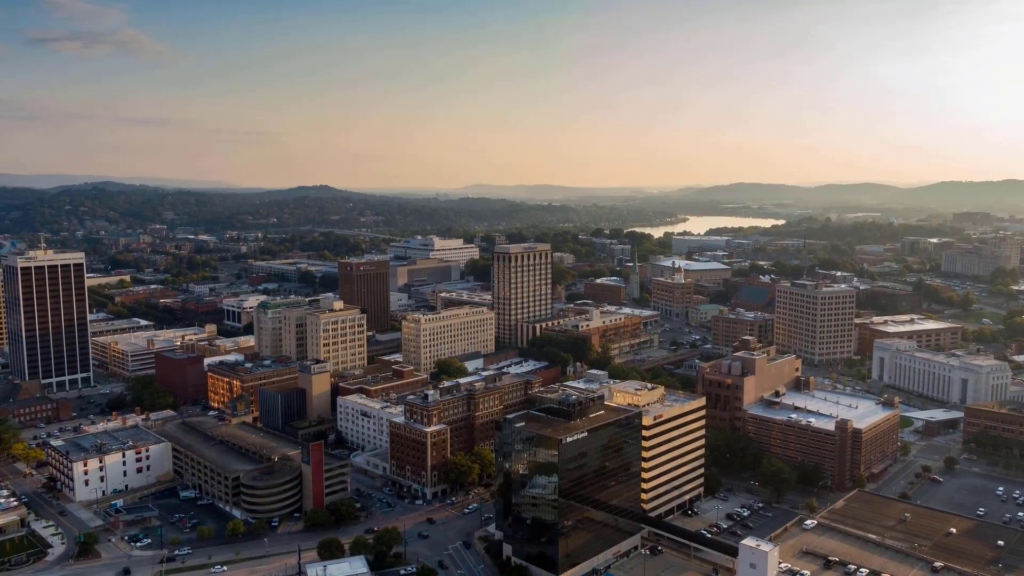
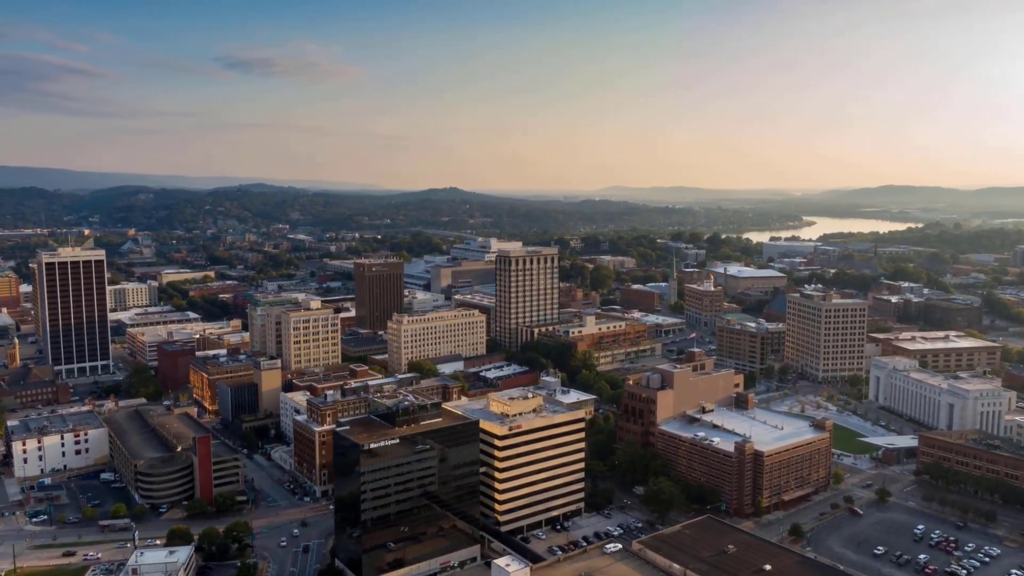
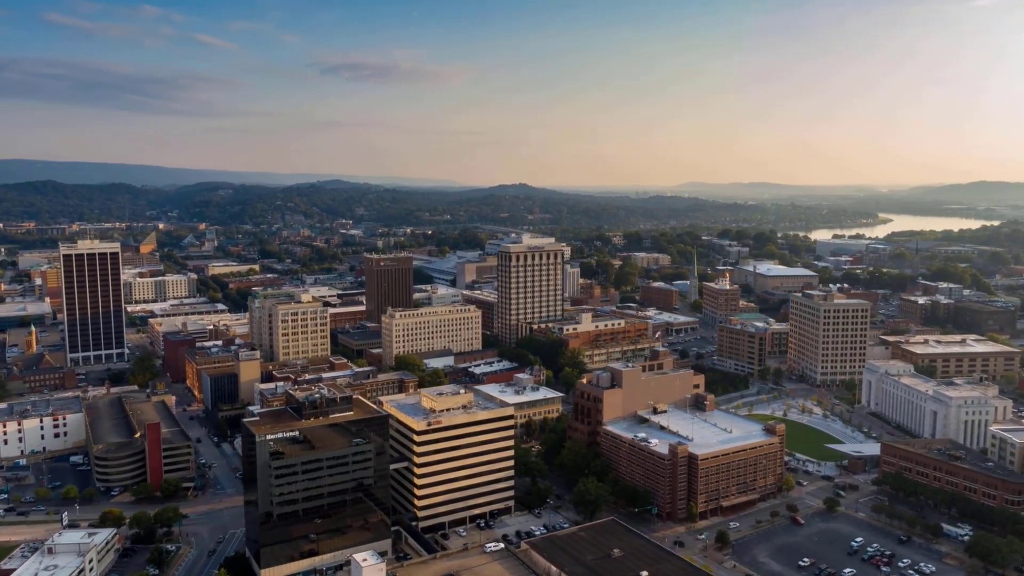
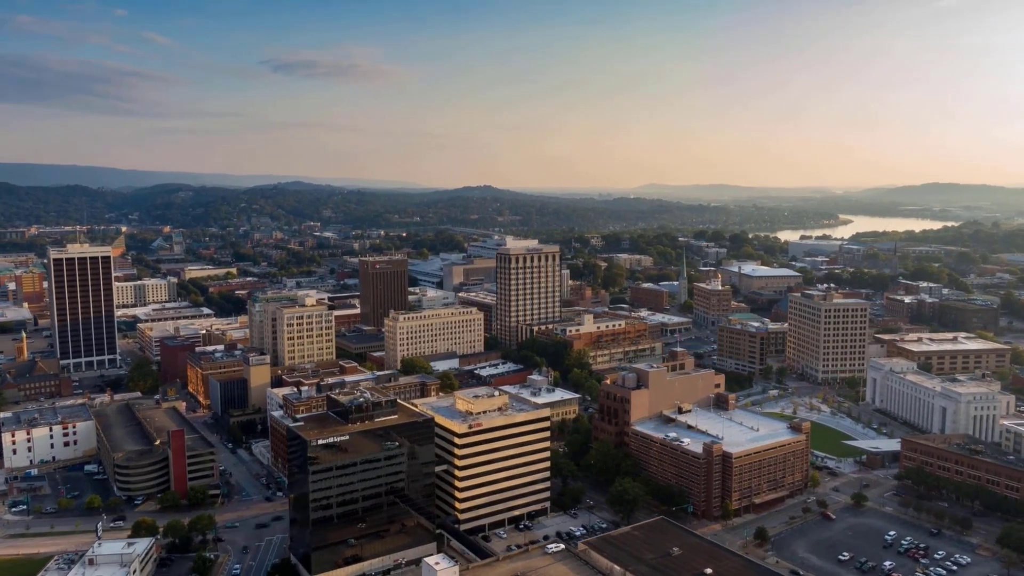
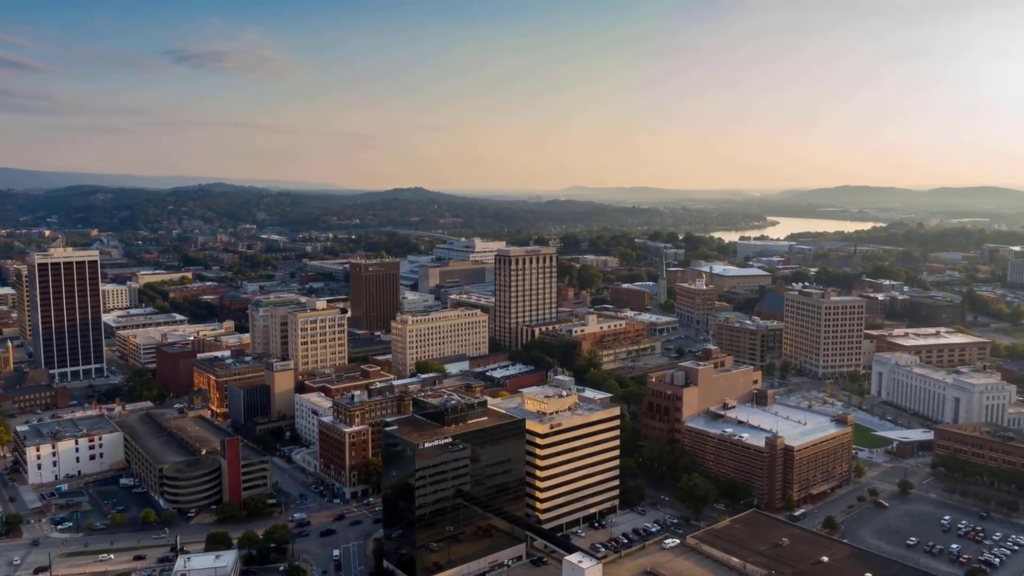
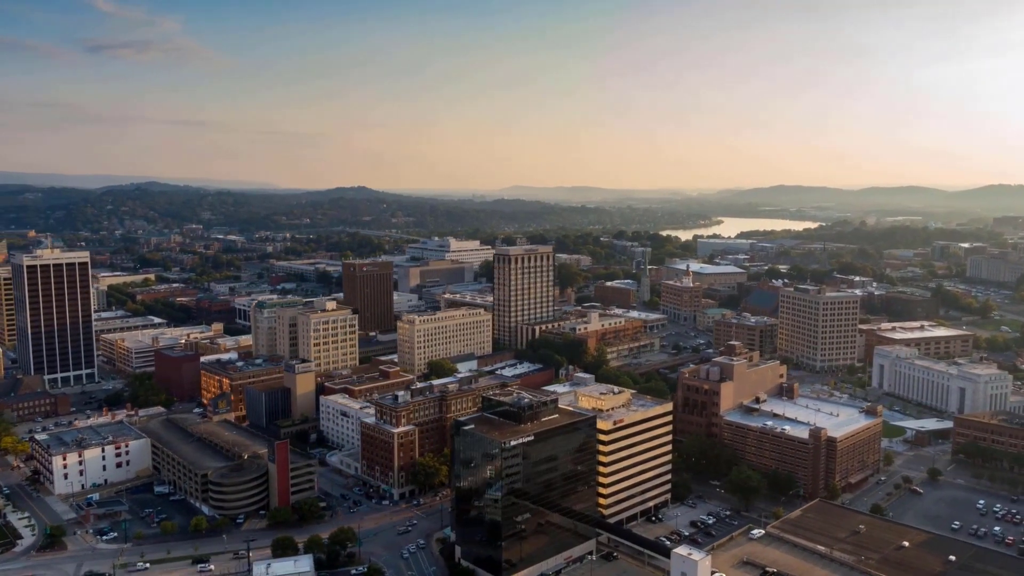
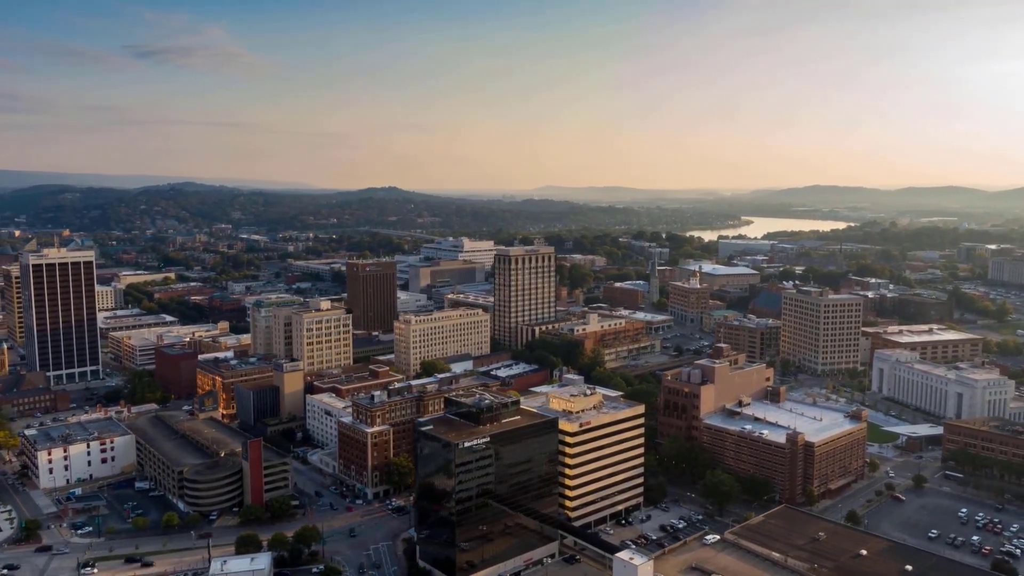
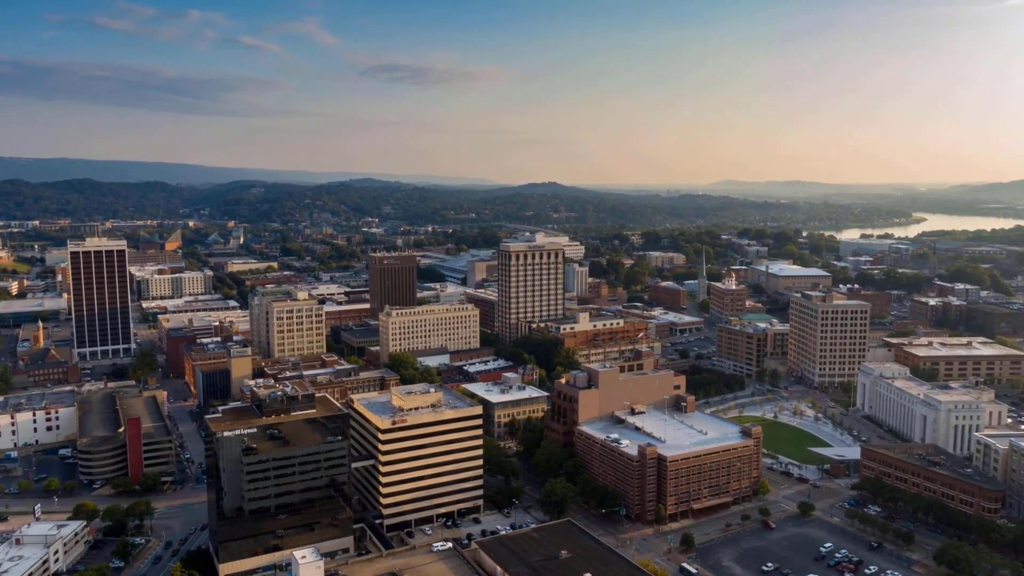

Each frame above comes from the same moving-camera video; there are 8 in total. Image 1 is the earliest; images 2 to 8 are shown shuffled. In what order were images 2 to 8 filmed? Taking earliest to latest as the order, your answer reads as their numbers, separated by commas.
6, 7, 5, 2, 4, 3, 8
